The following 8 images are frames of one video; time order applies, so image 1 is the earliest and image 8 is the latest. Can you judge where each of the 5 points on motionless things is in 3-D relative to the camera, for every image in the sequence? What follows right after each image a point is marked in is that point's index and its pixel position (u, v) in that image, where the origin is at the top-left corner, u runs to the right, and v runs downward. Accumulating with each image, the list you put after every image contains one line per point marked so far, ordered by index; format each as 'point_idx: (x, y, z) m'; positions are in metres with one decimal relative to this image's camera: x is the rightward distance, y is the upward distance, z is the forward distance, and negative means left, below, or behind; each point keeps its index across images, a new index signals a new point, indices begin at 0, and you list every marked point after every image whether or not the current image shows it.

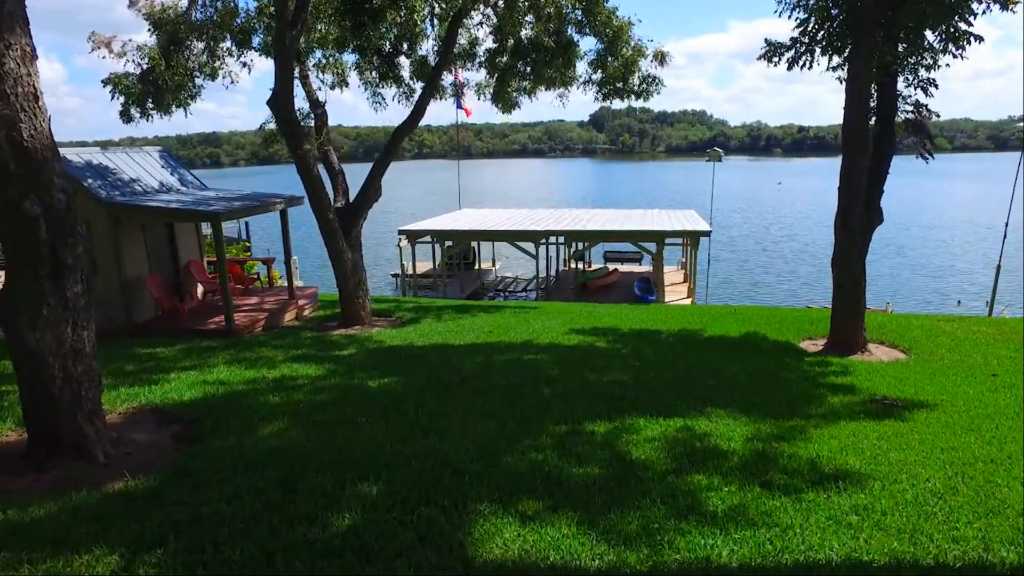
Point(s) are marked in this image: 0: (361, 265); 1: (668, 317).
0: (-2.6, +0.4, +10.9) m
1: (+2.7, -0.5, +11.5) m
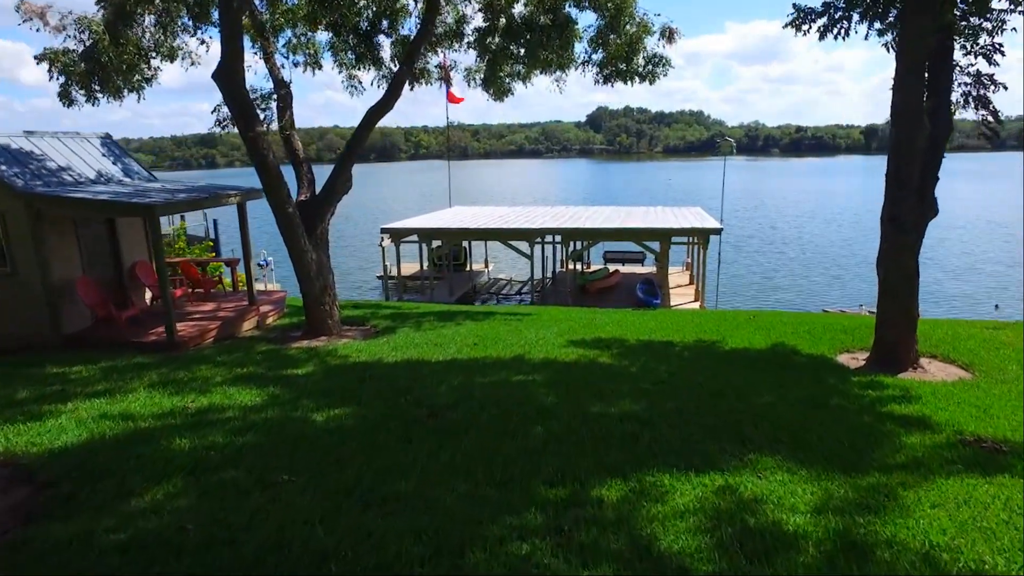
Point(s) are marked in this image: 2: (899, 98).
0: (-2.7, +0.3, +9.5) m
1: (+2.6, -0.6, +10.1) m
2: (+4.2, +2.0, +6.9) m
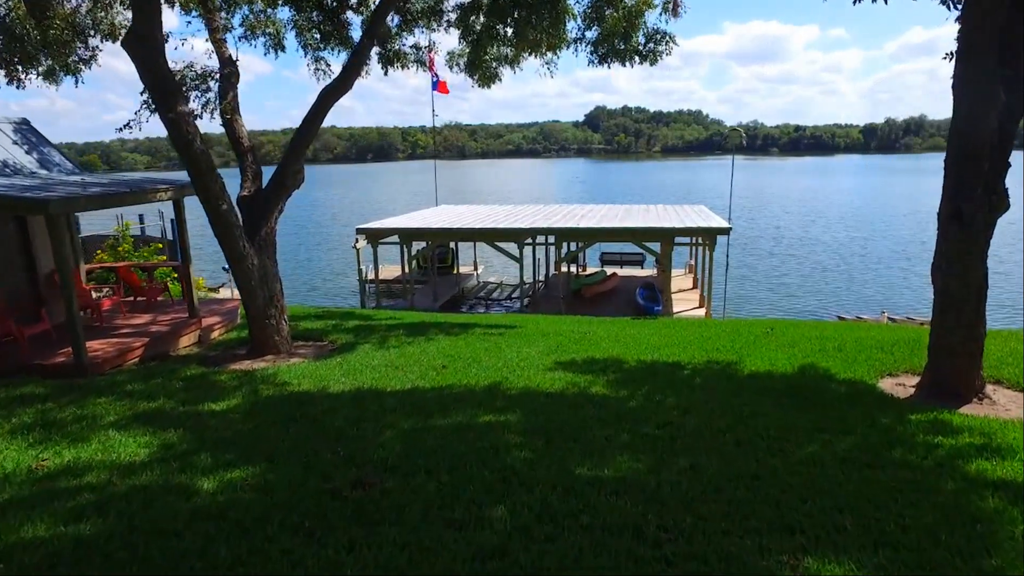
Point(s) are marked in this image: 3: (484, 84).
0: (-3.0, +0.2, +8.1) m
1: (+2.3, -0.7, +8.8) m
2: (+3.9, +1.9, +5.5) m
3: (-0.6, +4.3, +13.7) m
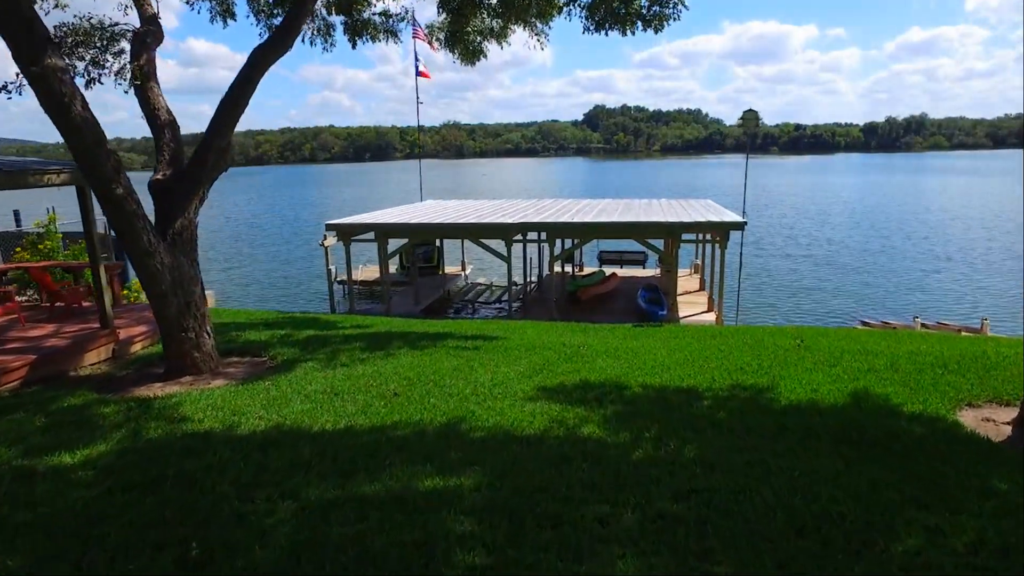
0: (-3.2, +0.1, +6.6) m
1: (+2.1, -0.7, +7.2) m
2: (+3.6, +1.9, +4.0) m
3: (-0.9, +4.3, +12.1) m
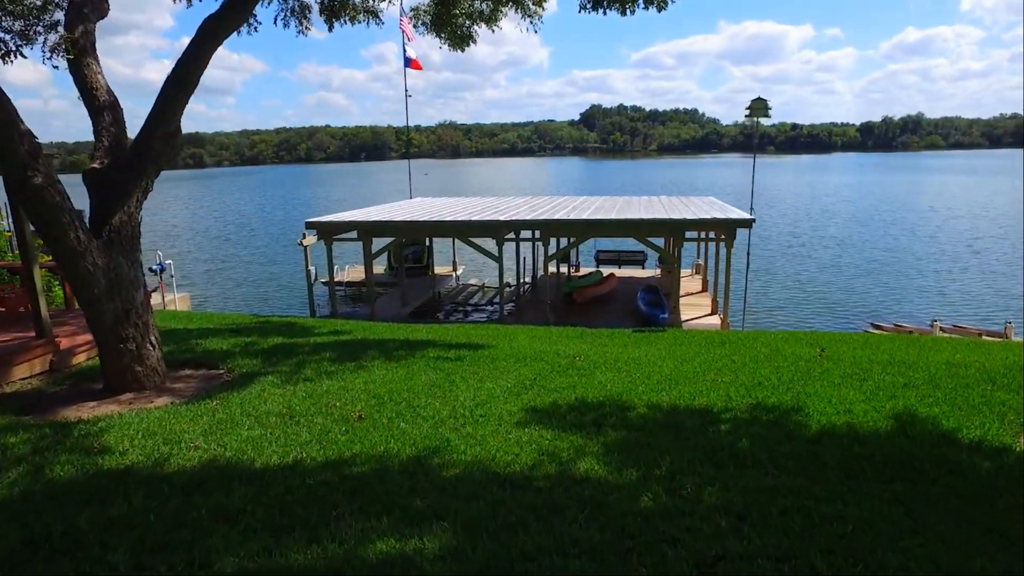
0: (-3.4, +0.1, +5.8) m
1: (+1.9, -0.8, +6.4) m
2: (+3.5, +1.9, +3.2) m
3: (-1.0, +4.2, +11.3) m
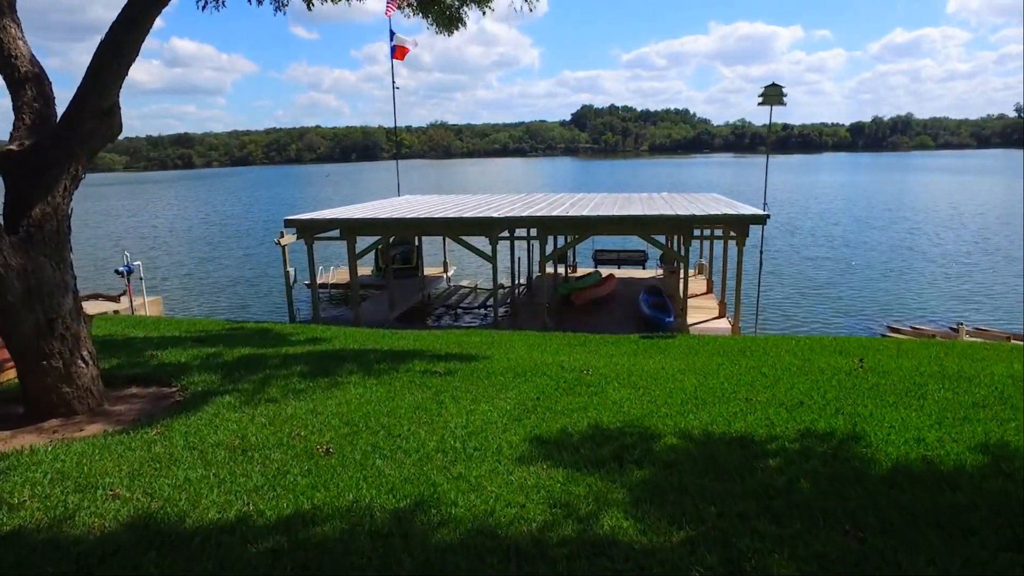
0: (-3.4, 0.0, +4.9) m
1: (+1.9, -0.8, +5.6) m
2: (+3.5, +1.8, +2.4) m
3: (-1.1, +4.2, +10.5) m
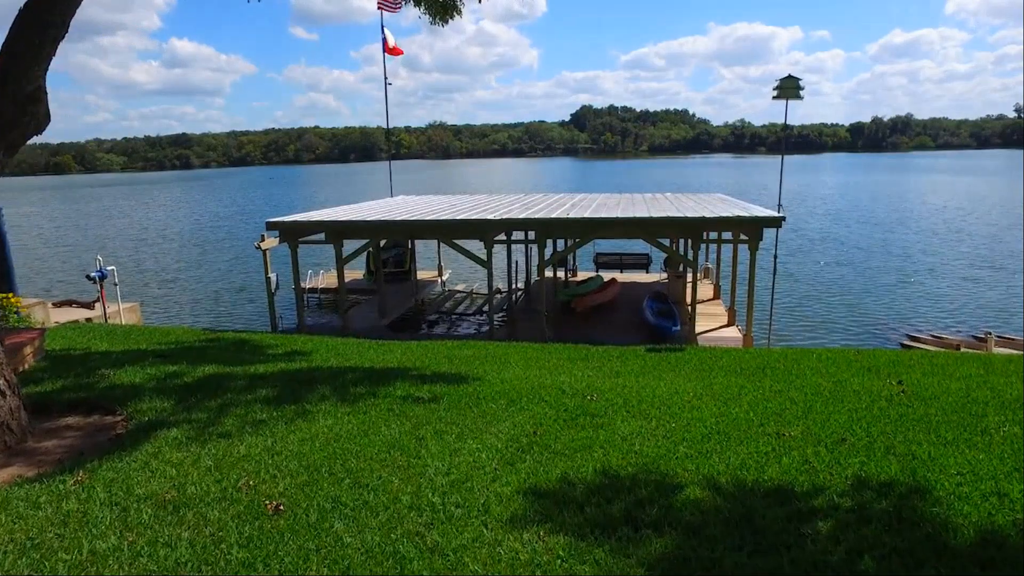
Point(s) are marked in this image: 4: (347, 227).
0: (-3.4, -0.1, +4.2) m
1: (+1.9, -0.9, +4.9) m
2: (+3.5, +1.7, +1.7) m
3: (-1.2, +4.1, +9.7) m
4: (-3.0, +1.1, +11.6) m
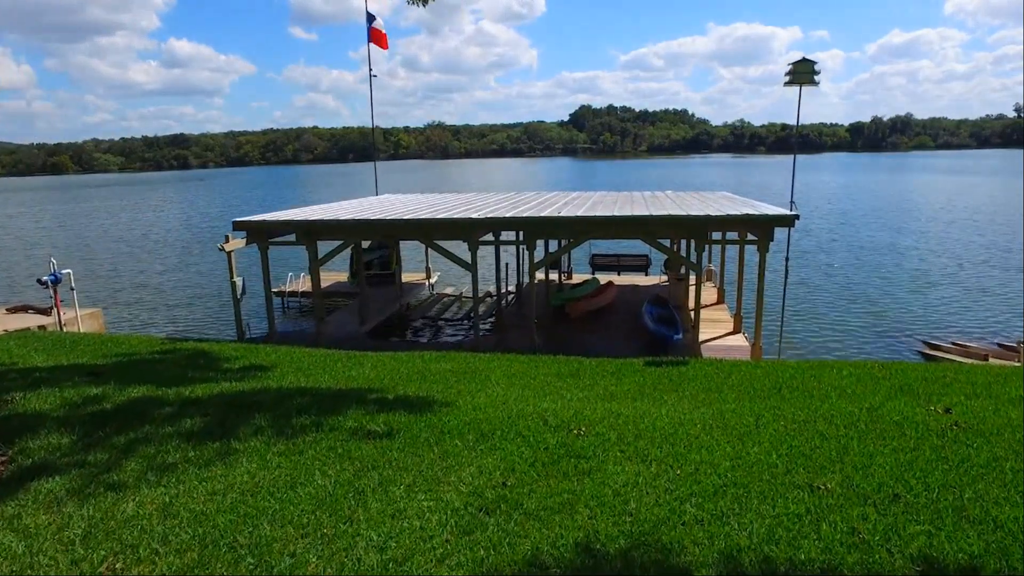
0: (-3.6, -0.1, +3.3) m
1: (+1.7, -1.0, +4.0) m
2: (+3.3, +1.7, +0.8) m
3: (-1.4, +4.0, +8.9) m
4: (-3.2, +1.0, +10.7) m
